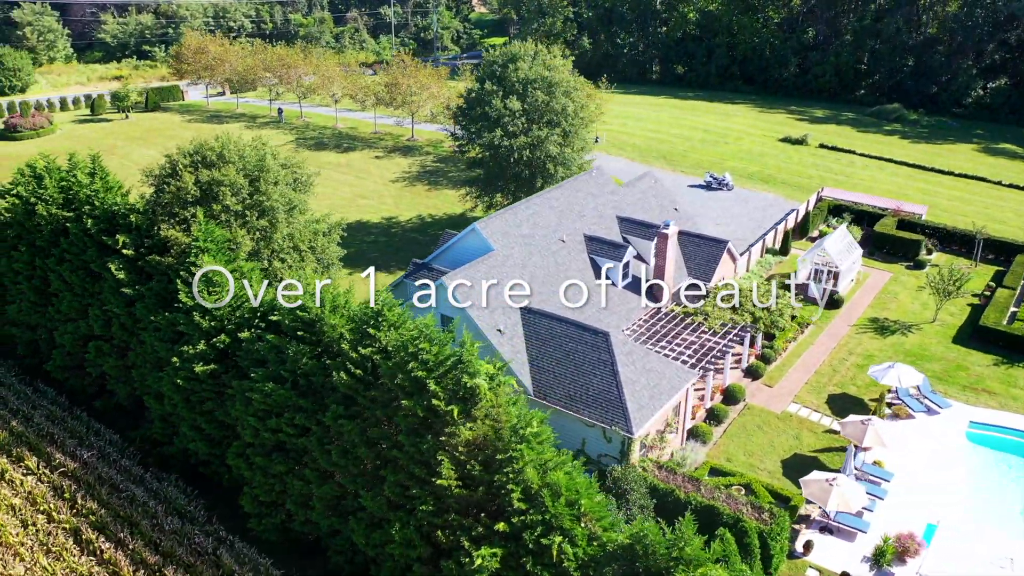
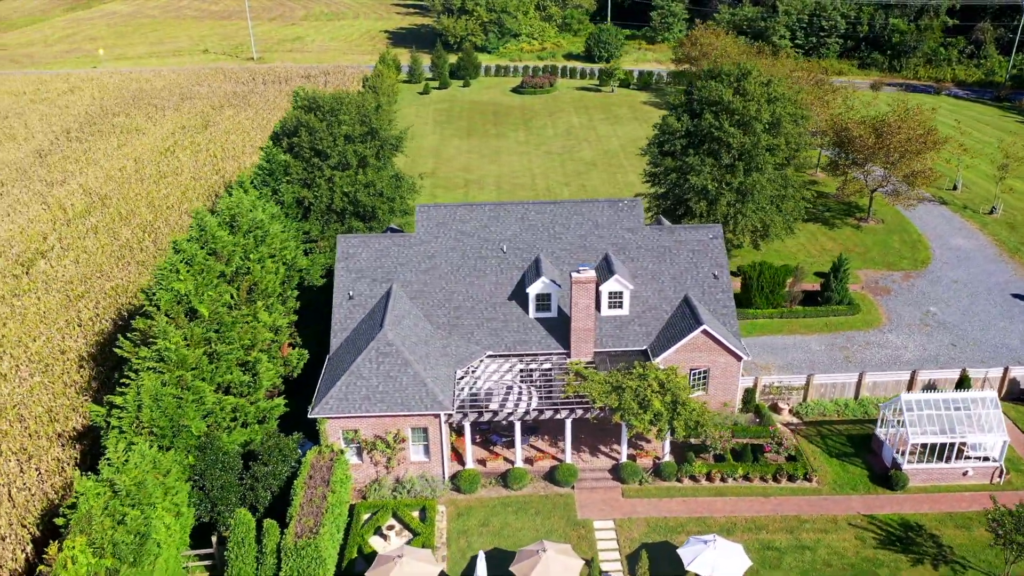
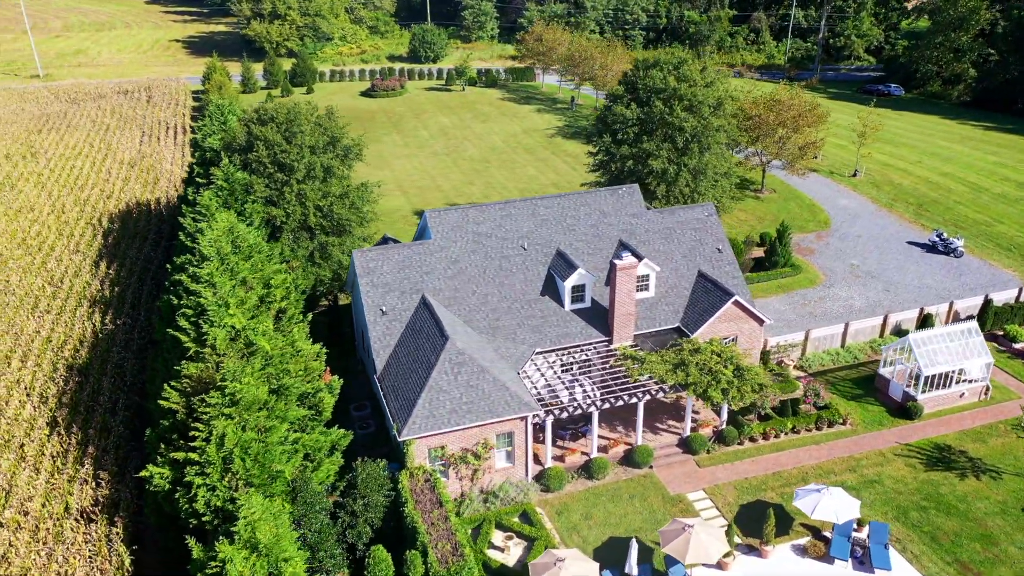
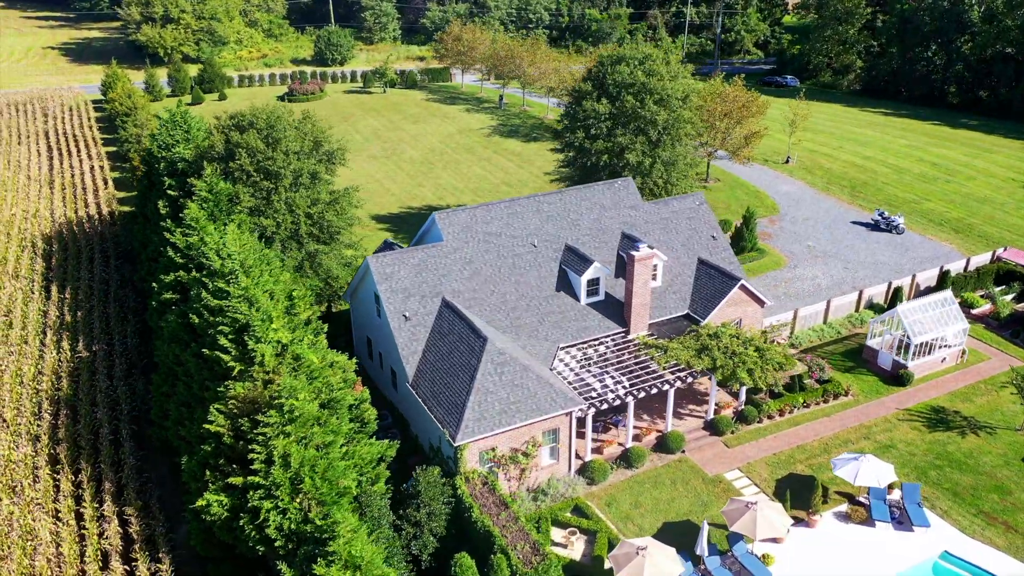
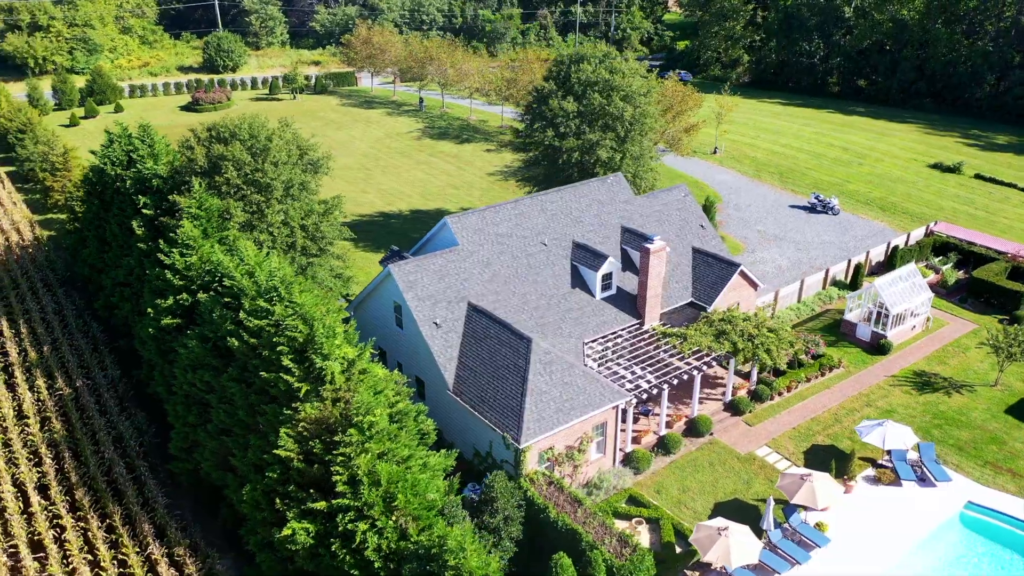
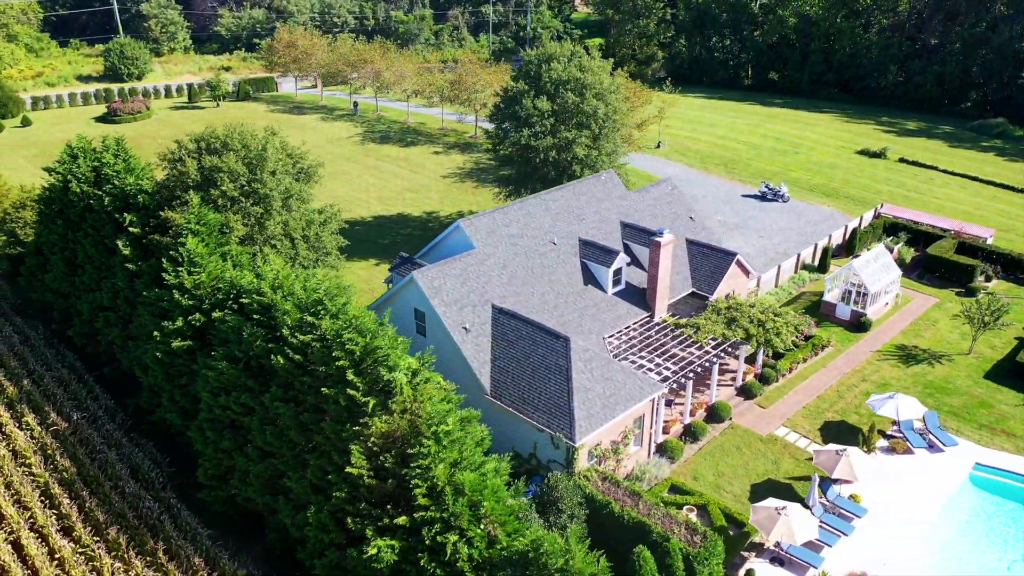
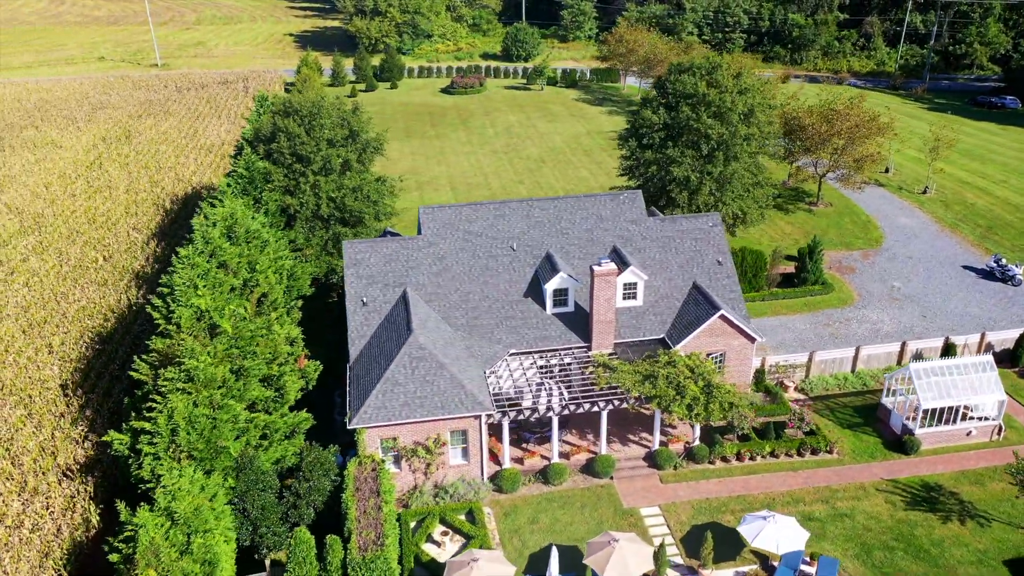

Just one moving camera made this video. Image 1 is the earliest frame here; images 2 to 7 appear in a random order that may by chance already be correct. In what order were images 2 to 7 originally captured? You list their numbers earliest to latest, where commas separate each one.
6, 5, 4, 3, 7, 2
